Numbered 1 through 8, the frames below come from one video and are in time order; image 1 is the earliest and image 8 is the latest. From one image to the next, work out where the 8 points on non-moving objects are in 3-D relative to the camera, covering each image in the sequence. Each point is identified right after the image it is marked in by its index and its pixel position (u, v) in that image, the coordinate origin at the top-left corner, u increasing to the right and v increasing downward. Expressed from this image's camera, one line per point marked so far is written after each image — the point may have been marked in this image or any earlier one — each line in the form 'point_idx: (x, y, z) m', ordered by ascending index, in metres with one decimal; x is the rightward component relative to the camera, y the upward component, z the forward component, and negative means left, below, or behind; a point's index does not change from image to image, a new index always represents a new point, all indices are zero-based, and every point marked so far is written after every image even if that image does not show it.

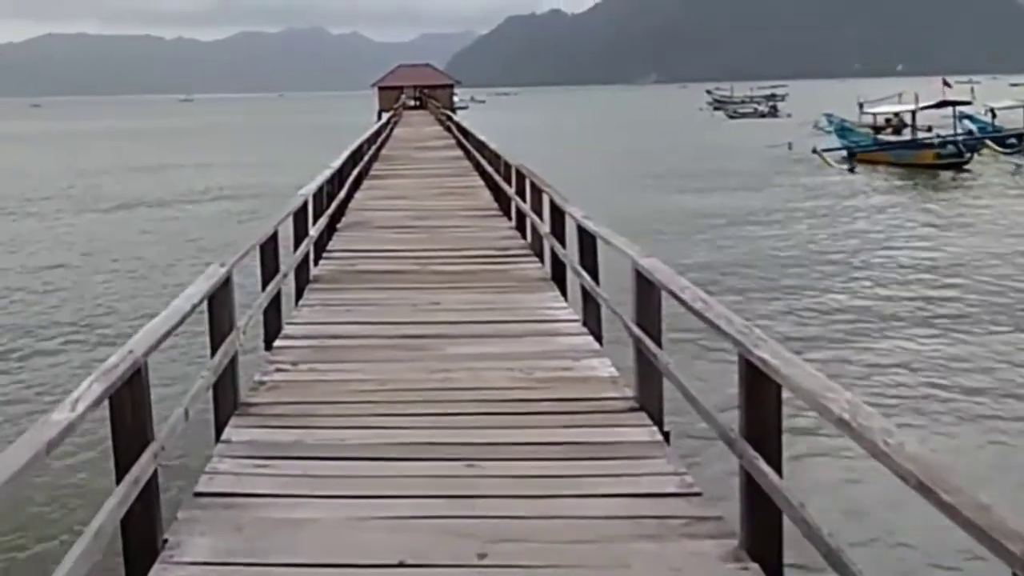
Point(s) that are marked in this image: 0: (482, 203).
0: (-0.4, +1.1, +13.2) m
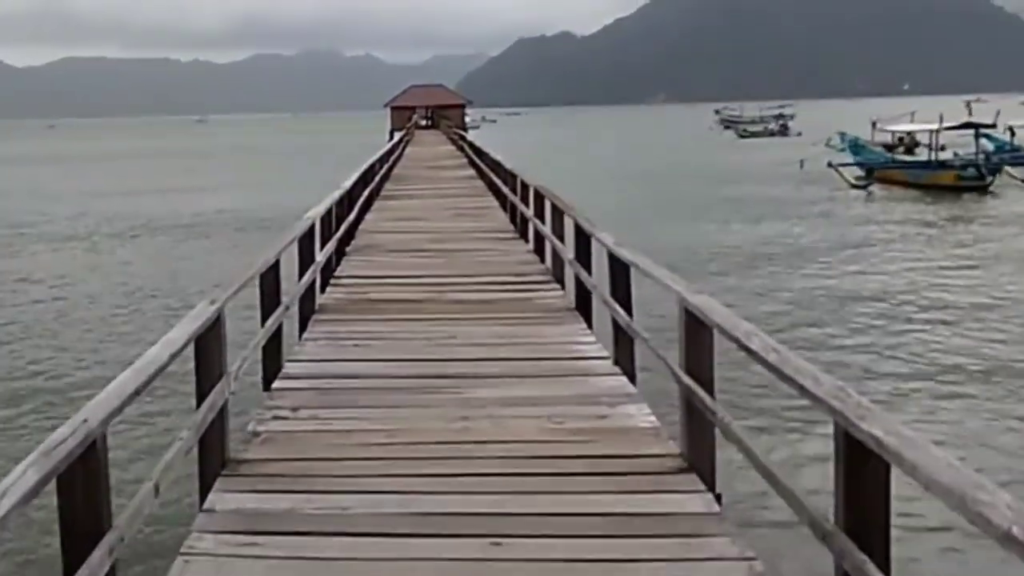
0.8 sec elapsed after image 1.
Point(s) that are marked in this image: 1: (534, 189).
0: (-0.2, +0.8, +12.6) m
1: (+0.2, +1.0, +9.8) m
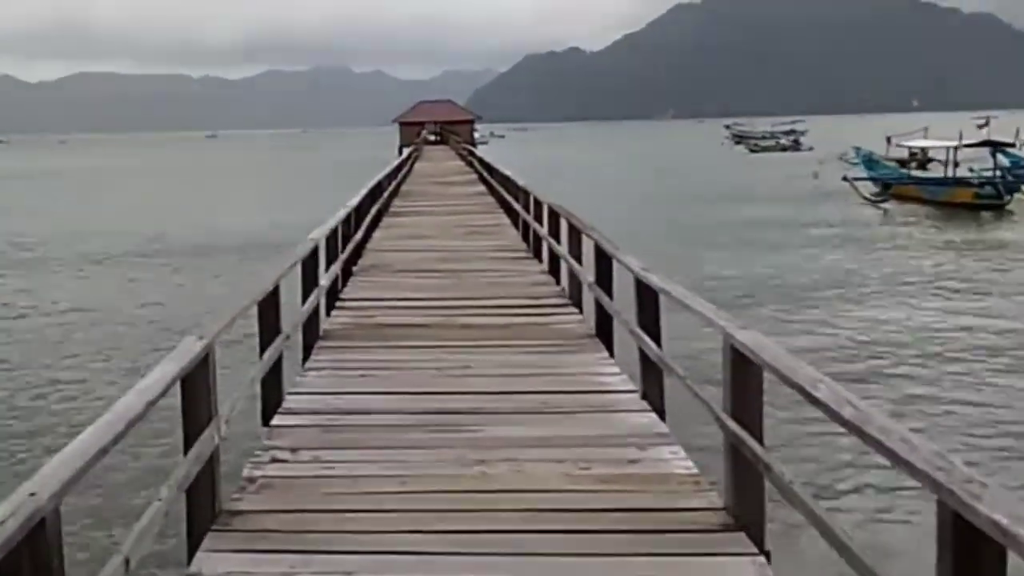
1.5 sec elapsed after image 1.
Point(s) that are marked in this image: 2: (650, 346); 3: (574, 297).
0: (0.0, +0.5, +12.3) m
1: (+0.3, +0.8, +9.4) m
2: (+0.7, -0.3, +4.8) m
3: (+0.5, -0.1, +7.7) m
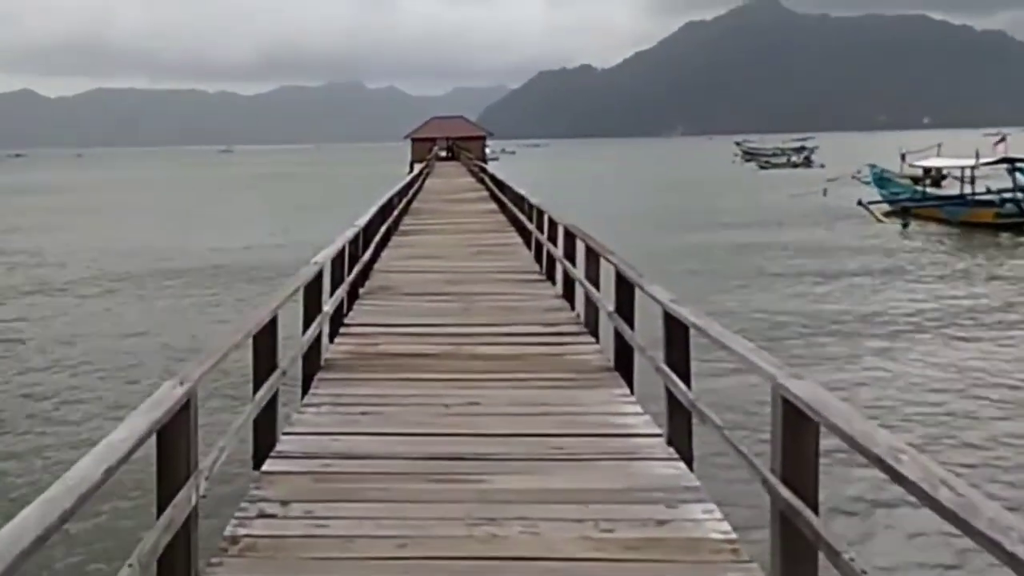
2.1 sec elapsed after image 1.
0: (+0.1, +0.3, +11.9) m
1: (+0.5, +0.5, +9.0) m
2: (+0.7, -0.4, +4.4) m
3: (+0.6, -0.3, +7.3) m
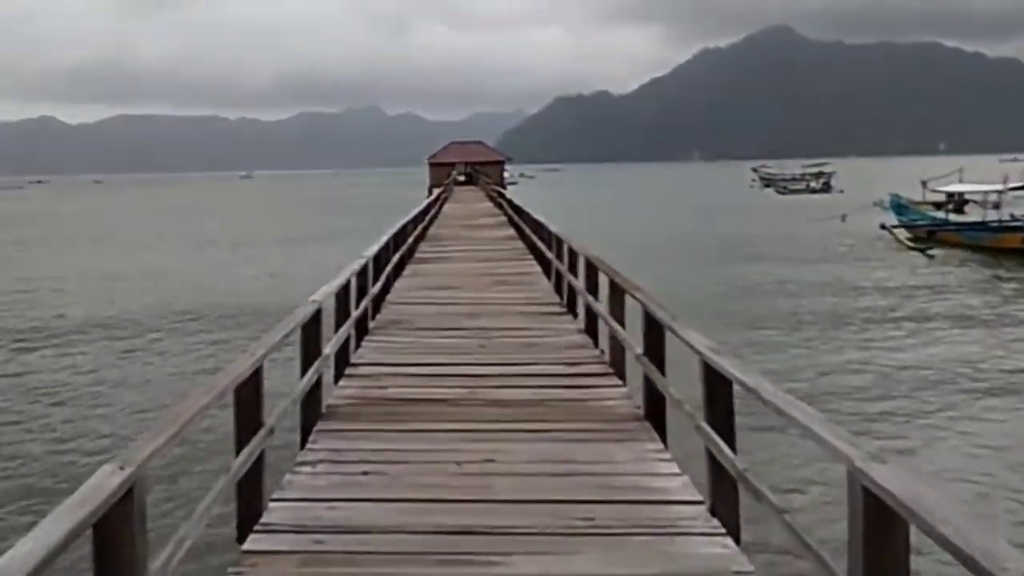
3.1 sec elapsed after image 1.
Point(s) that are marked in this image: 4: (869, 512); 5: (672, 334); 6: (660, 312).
0: (+0.3, -0.1, +11.3) m
1: (+0.6, +0.2, +8.5) m
2: (+0.8, -0.6, +3.8) m
3: (+0.7, -0.5, +6.7) m
4: (+0.9, -0.5, +2.4) m
5: (+0.8, -0.2, +4.7) m
6: (+0.8, -0.1, +5.1) m
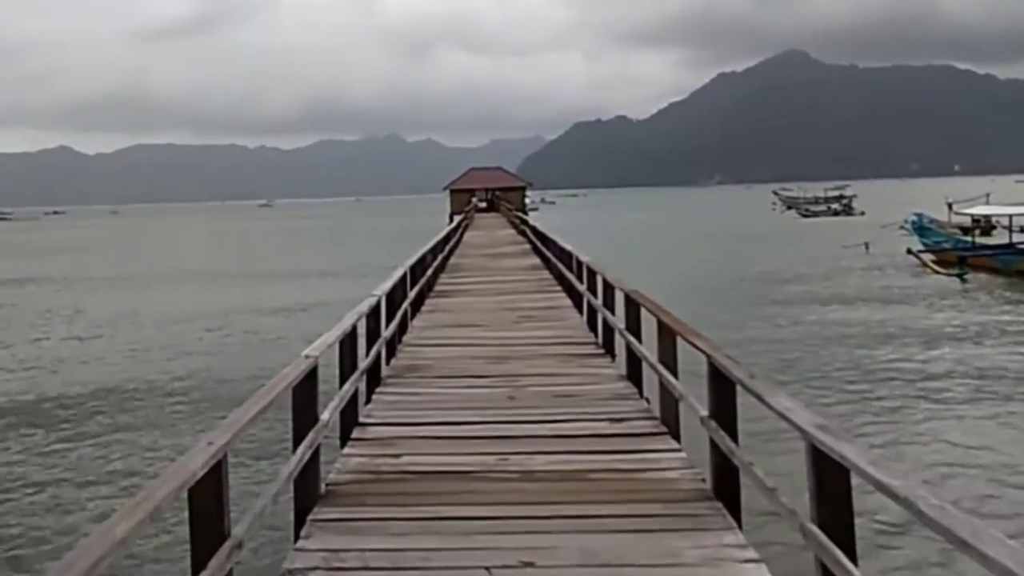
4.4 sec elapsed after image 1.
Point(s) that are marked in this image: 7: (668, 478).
0: (+0.6, -0.5, +10.3) m
1: (+0.9, -0.1, +7.5) m
2: (+0.9, -0.8, +2.8) m
3: (+0.9, -0.8, +5.8) m
4: (+1.0, -0.7, +1.4) m
5: (+0.9, -0.4, +3.7) m
6: (+0.9, -0.3, +4.1) m
7: (+0.7, -0.9, +4.7) m
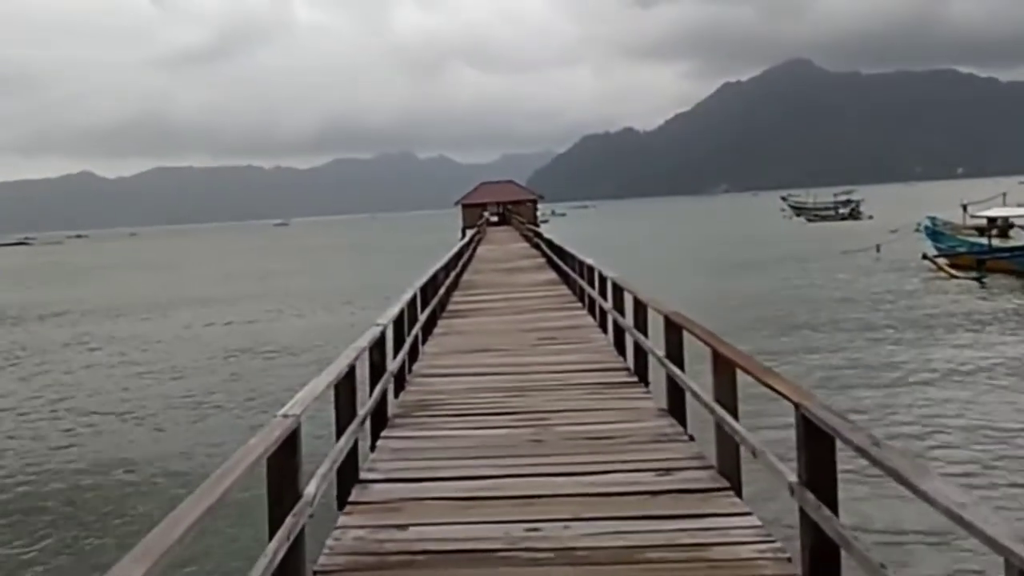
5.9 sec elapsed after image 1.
0: (+0.8, -0.6, +9.3) m
1: (+1.0, -0.2, +6.5) m
2: (+1.0, -0.9, +1.8) m
3: (+1.0, -0.9, +4.8) m
4: (+1.1, -0.7, +0.4) m
5: (+1.0, -0.5, +2.8) m
6: (+1.0, -0.4, +3.2) m
7: (+0.9, -1.0, +3.7) m
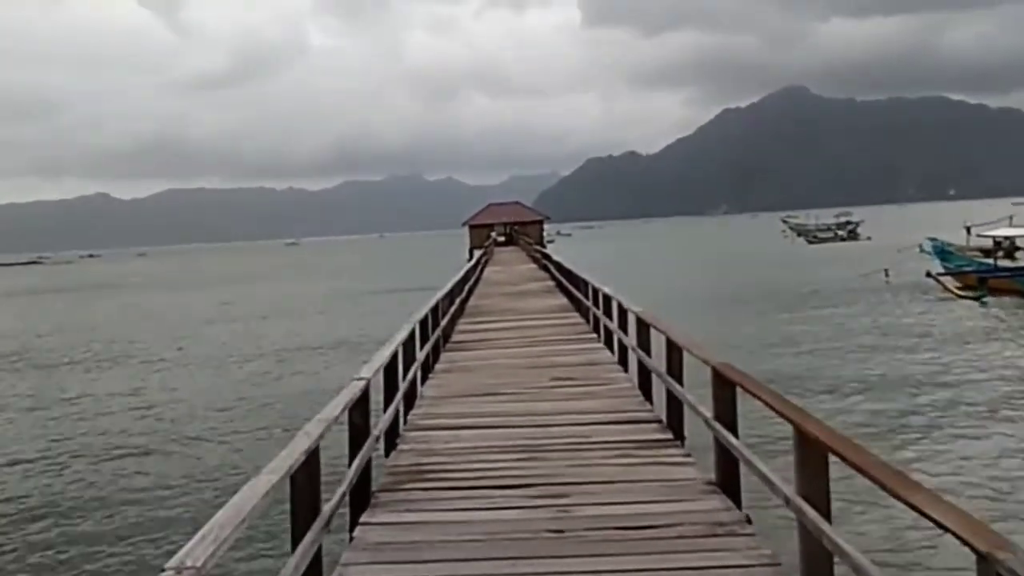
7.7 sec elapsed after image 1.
0: (+0.9, -0.9, +8.1) m
1: (+1.1, -0.4, +5.2) m
2: (+1.1, -1.0, +0.5) m
3: (+1.1, -1.1, +3.5) m
4: (+1.1, -0.9, -0.9) m
5: (+1.1, -0.7, +1.5) m
6: (+1.1, -0.6, +1.9) m
7: (+0.9, -1.2, +2.5) m
